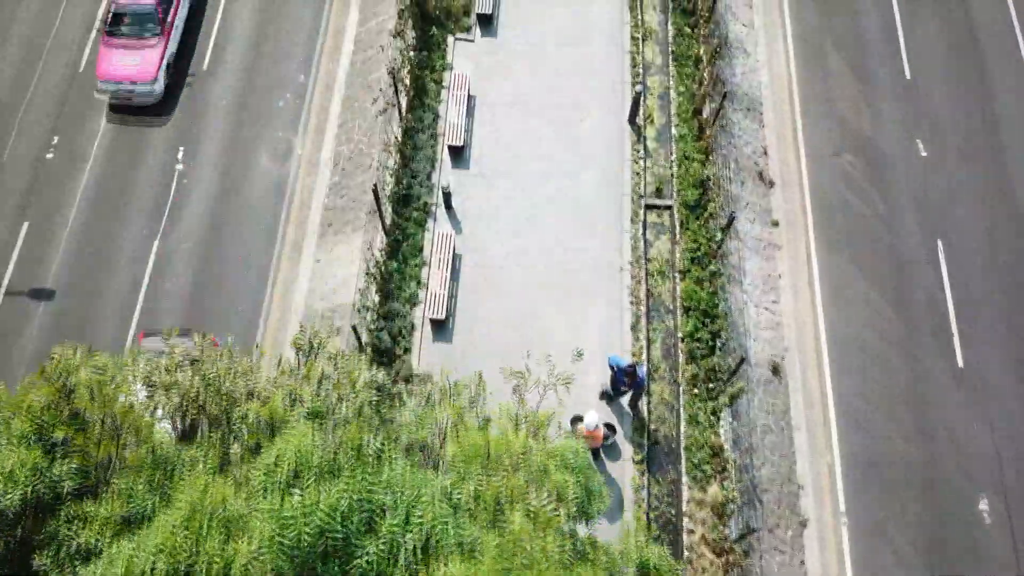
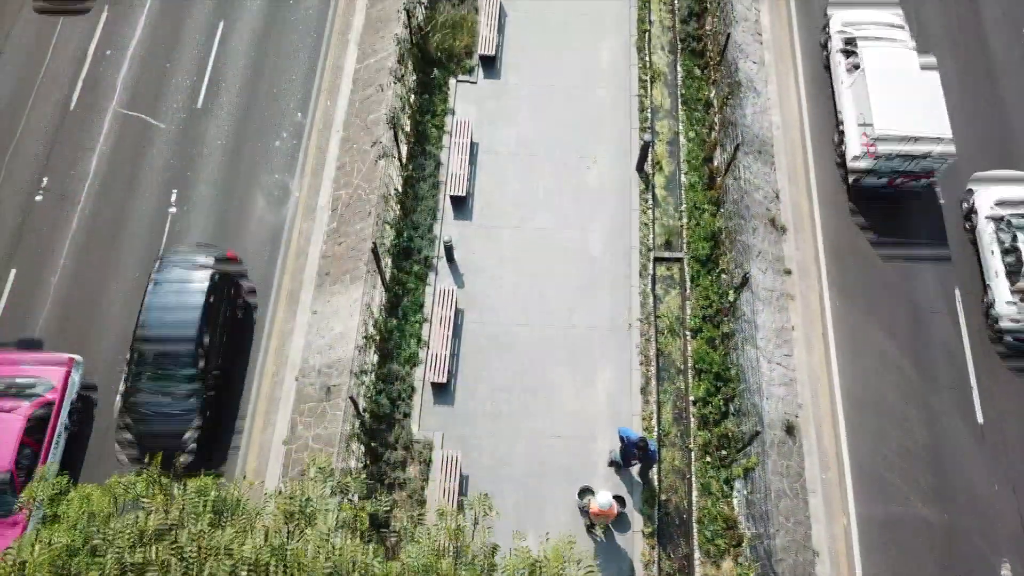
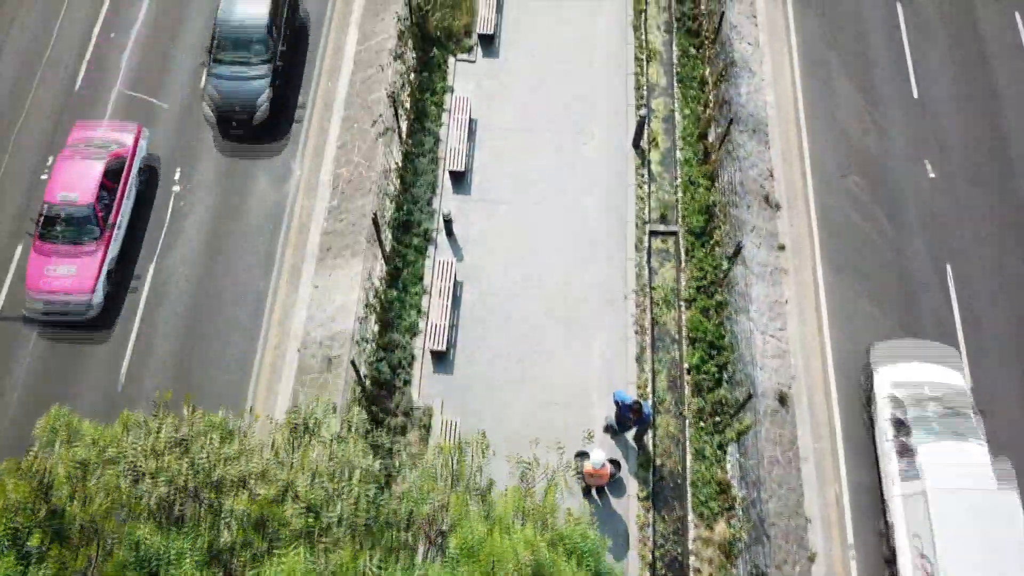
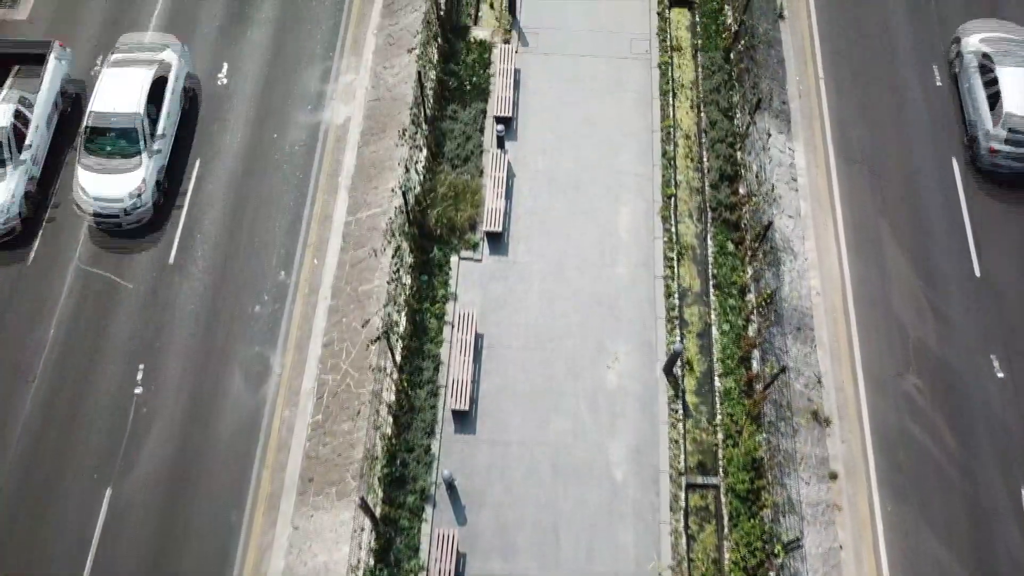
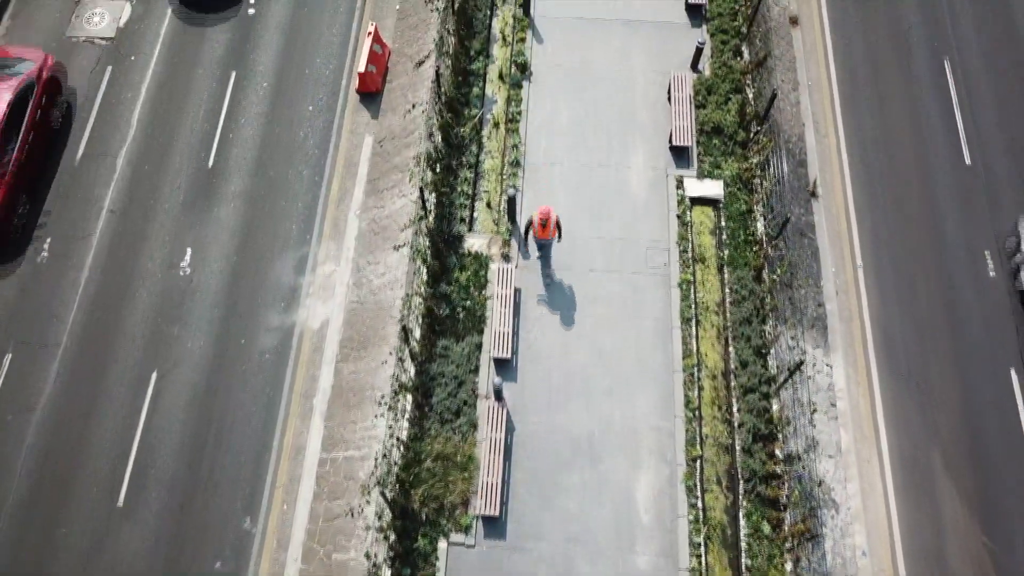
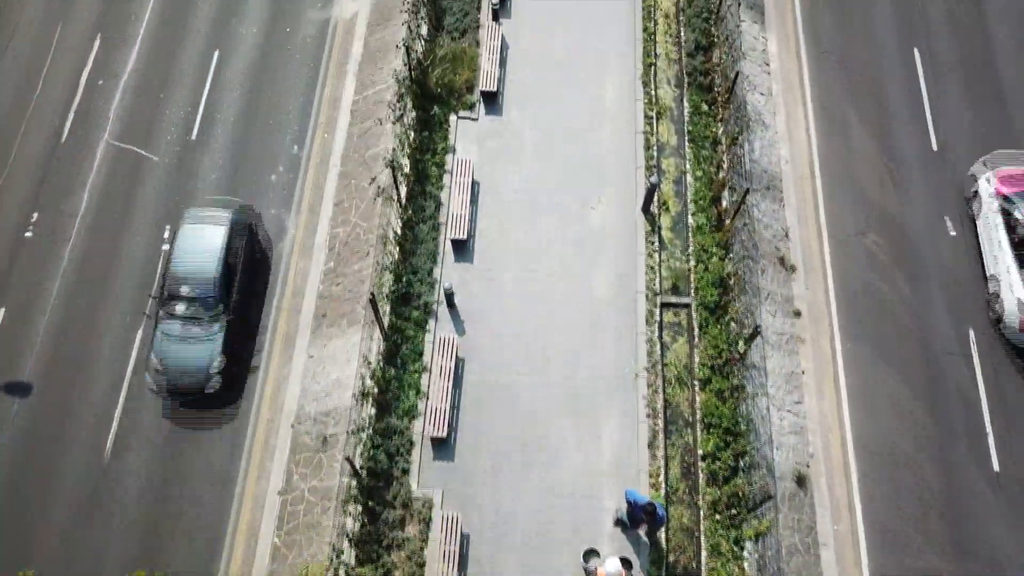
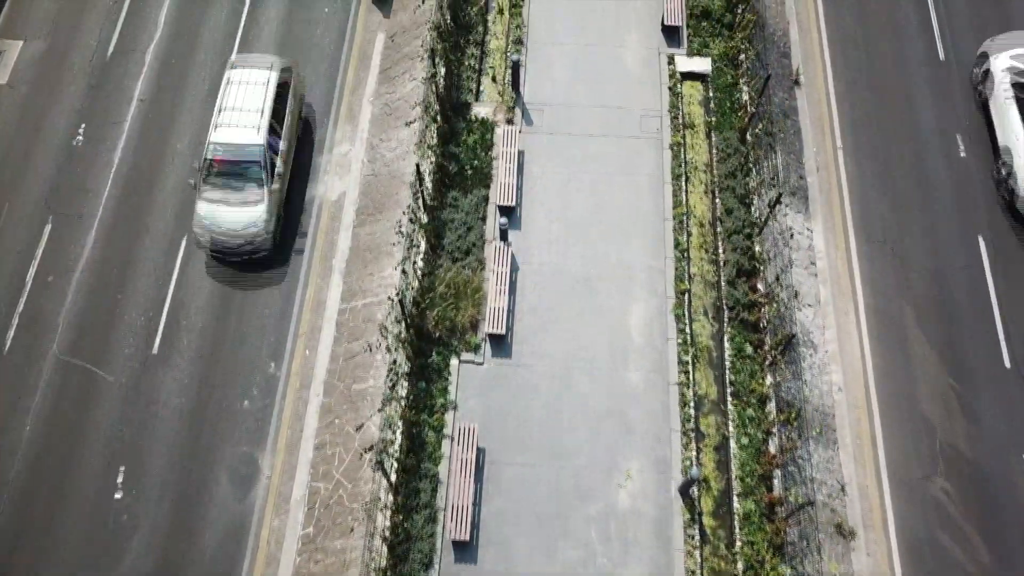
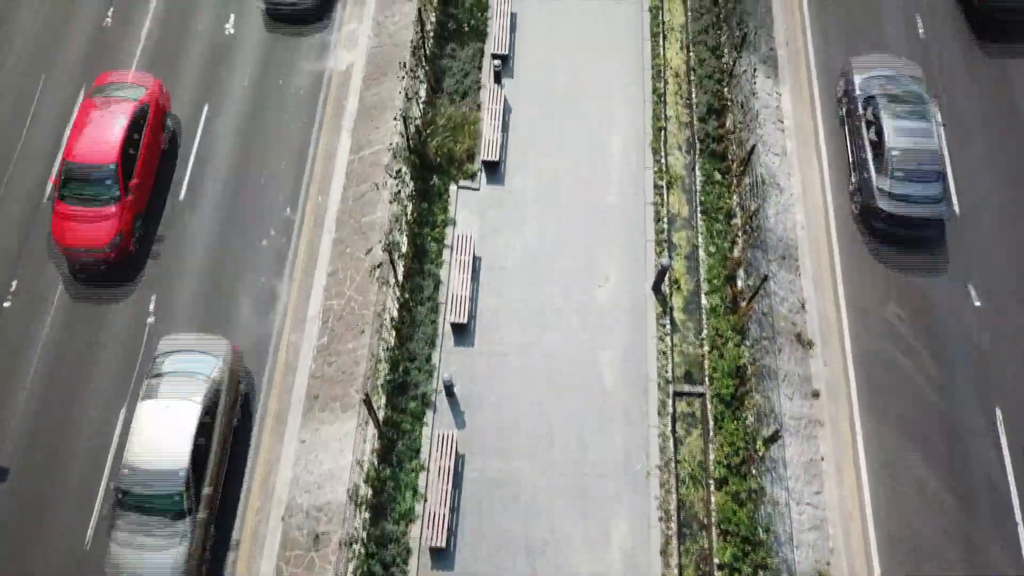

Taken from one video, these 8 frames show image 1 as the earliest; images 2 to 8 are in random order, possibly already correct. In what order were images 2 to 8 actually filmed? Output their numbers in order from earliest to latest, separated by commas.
3, 2, 6, 8, 4, 7, 5
